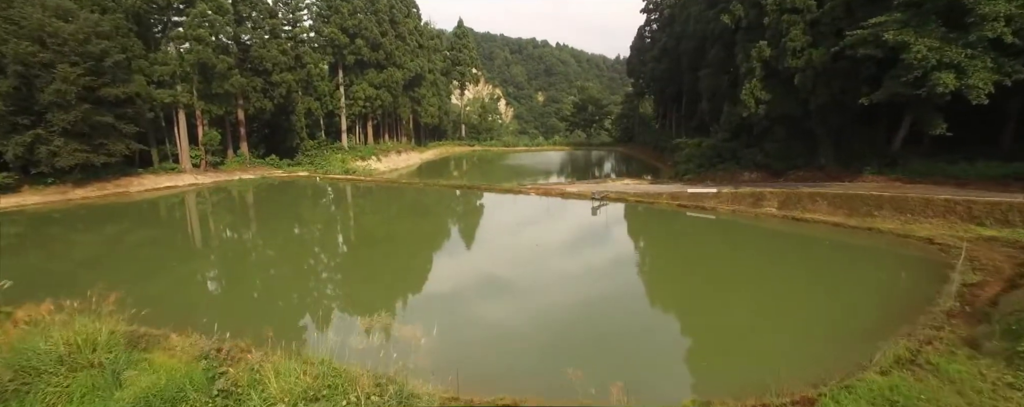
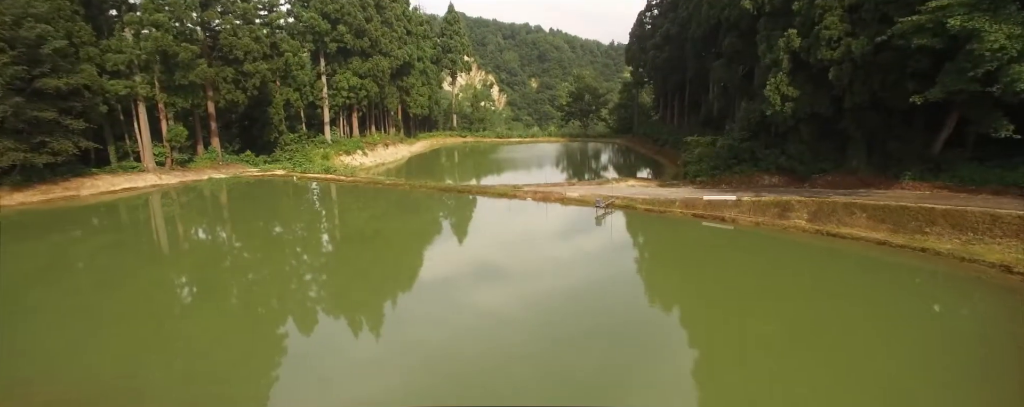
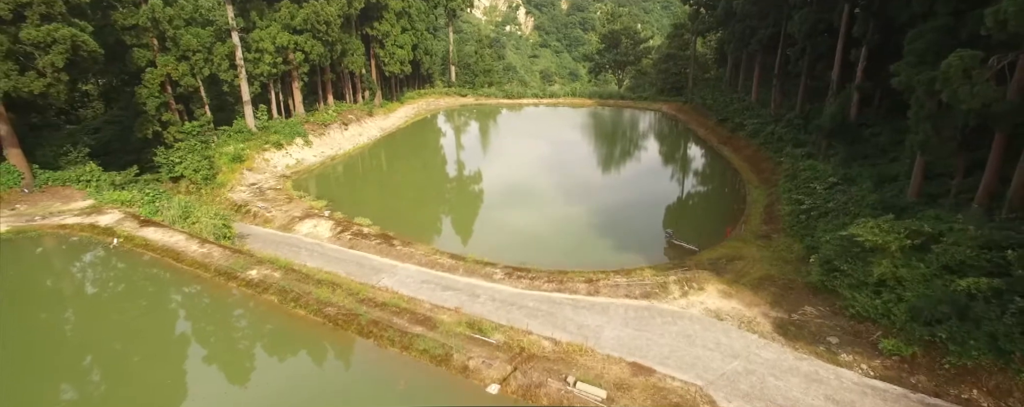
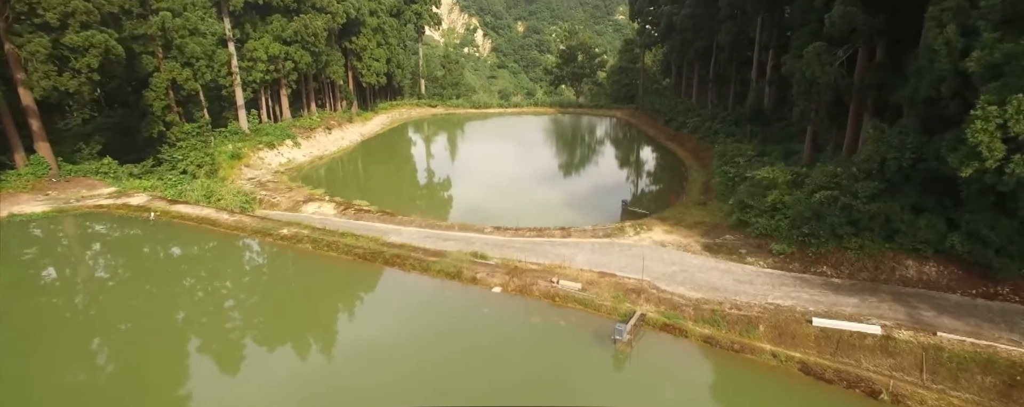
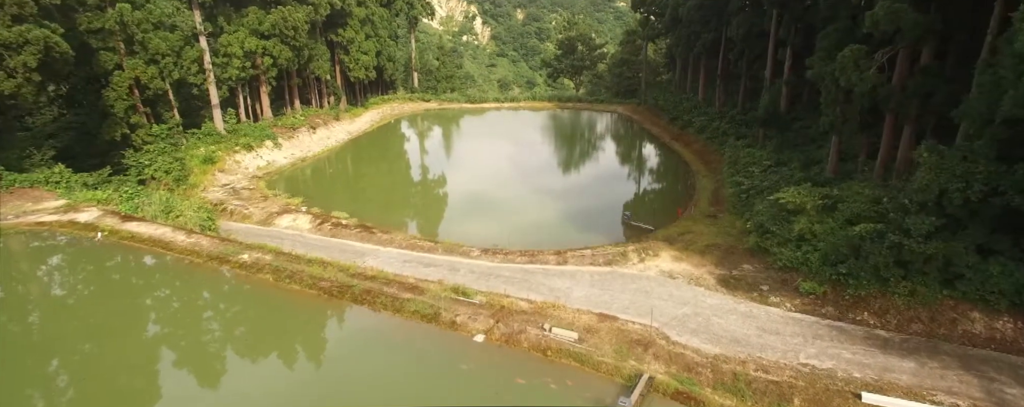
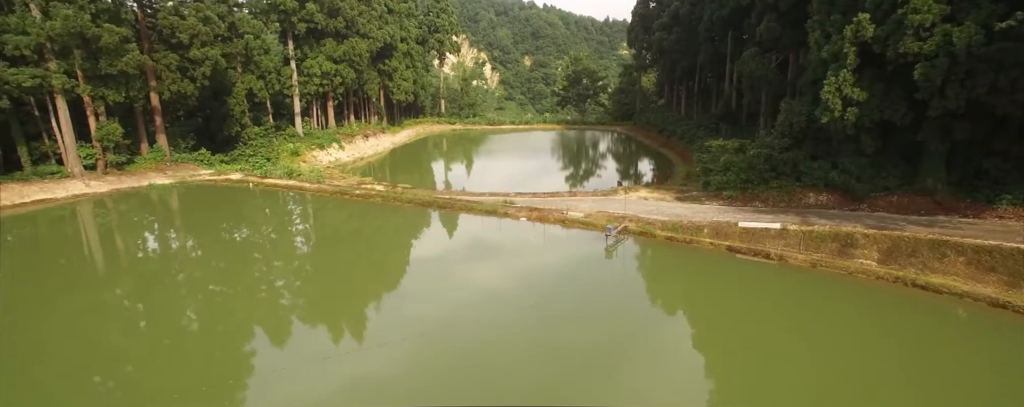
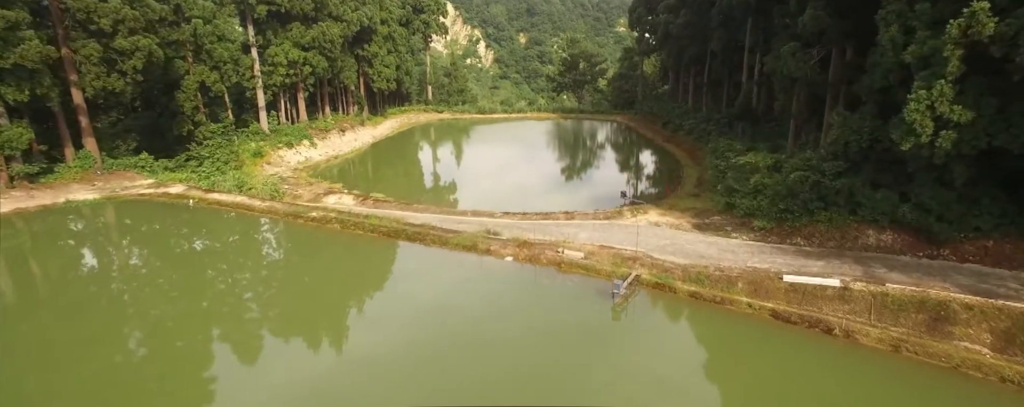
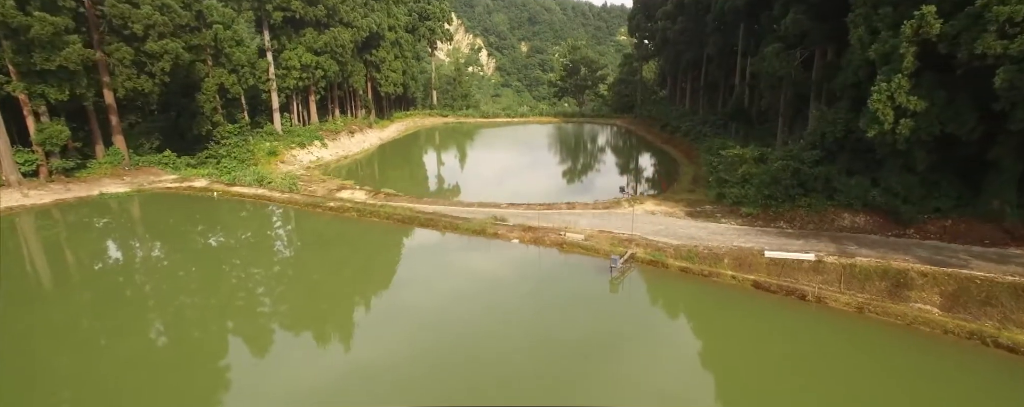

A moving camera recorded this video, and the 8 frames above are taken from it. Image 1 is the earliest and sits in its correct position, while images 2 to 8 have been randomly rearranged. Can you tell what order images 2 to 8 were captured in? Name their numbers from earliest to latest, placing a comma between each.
2, 6, 8, 7, 4, 5, 3
